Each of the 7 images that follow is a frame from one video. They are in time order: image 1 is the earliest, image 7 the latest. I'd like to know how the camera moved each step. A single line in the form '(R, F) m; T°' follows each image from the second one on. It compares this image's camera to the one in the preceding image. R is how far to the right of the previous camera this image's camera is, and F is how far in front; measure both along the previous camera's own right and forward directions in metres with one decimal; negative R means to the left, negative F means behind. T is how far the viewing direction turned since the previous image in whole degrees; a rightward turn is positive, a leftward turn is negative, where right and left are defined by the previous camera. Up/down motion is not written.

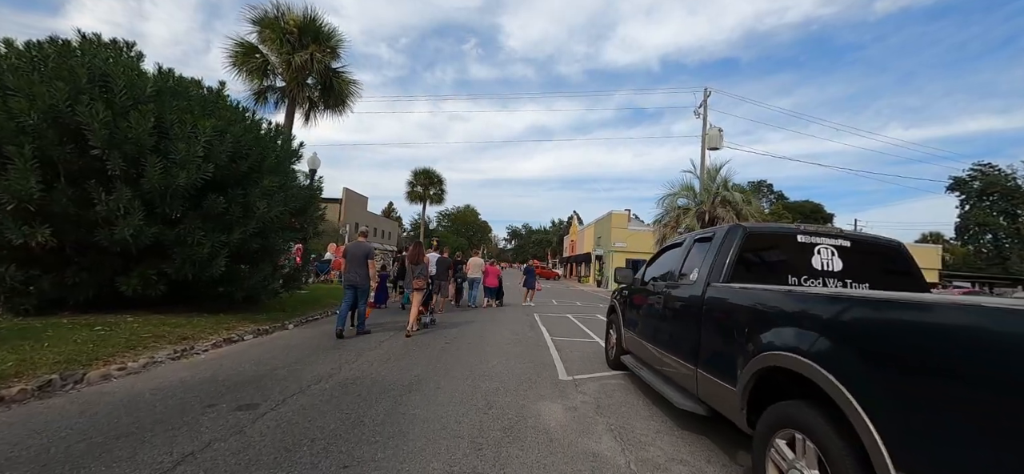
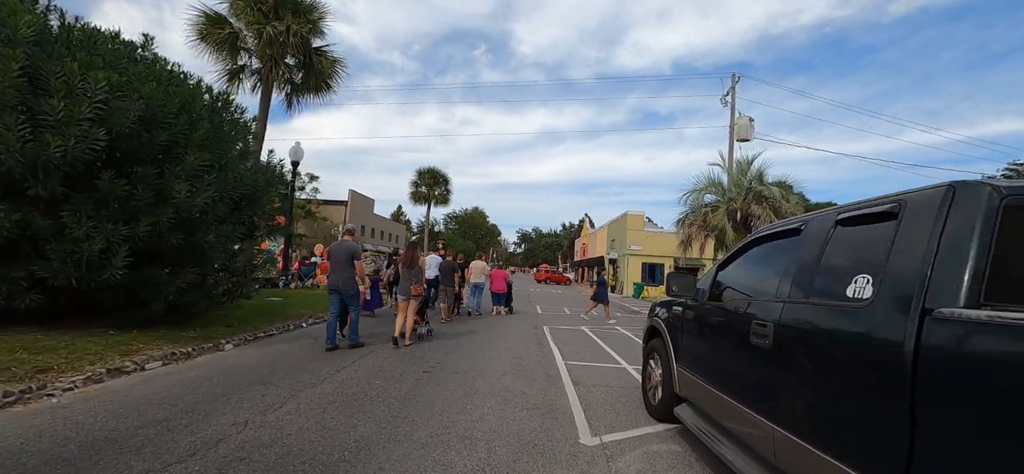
(+0.2, +2.3) m; -1°
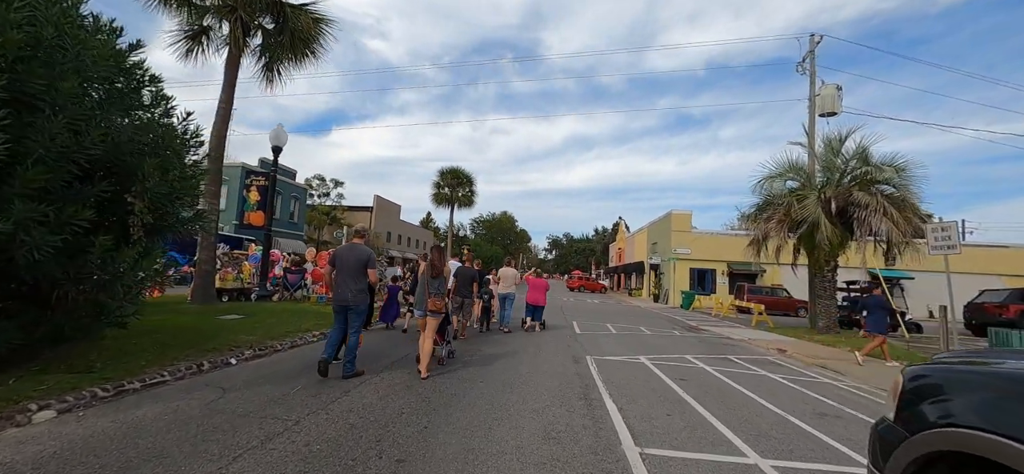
(0.0, +3.5) m; -4°
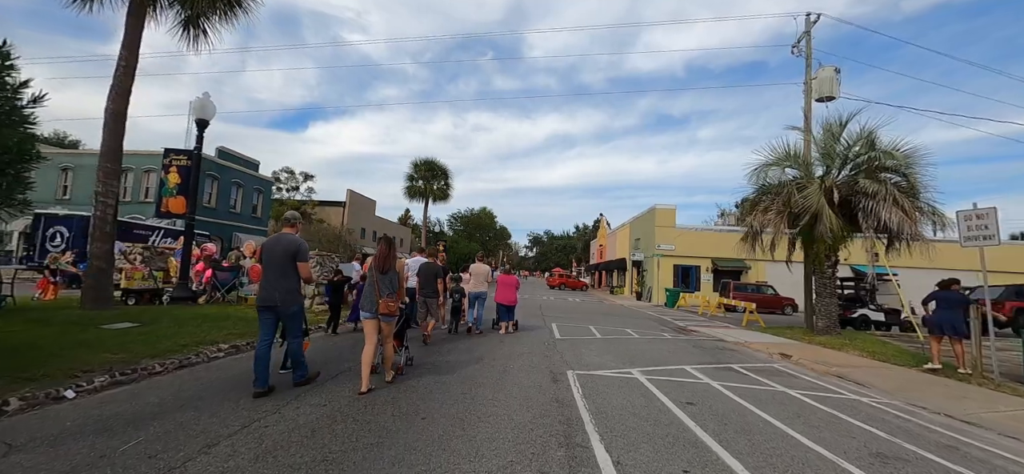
(+0.3, +1.8) m; +3°
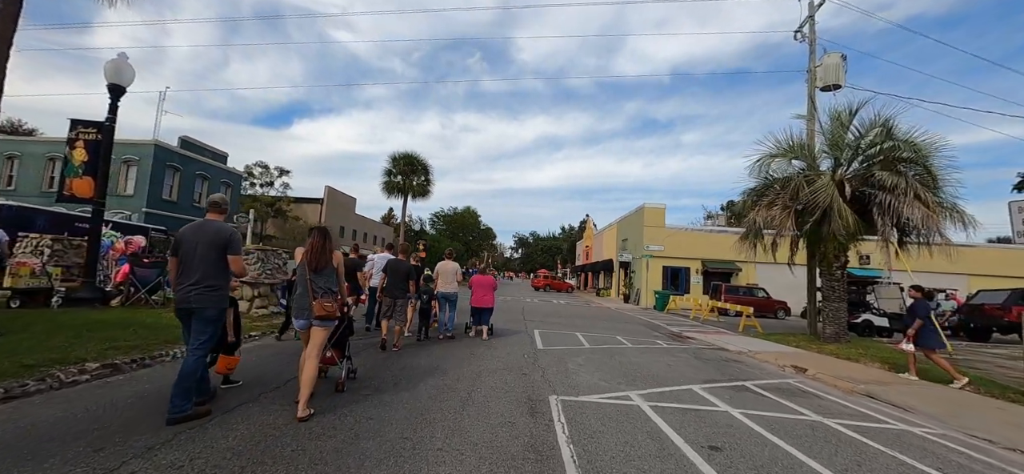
(+0.2, +1.6) m; +2°
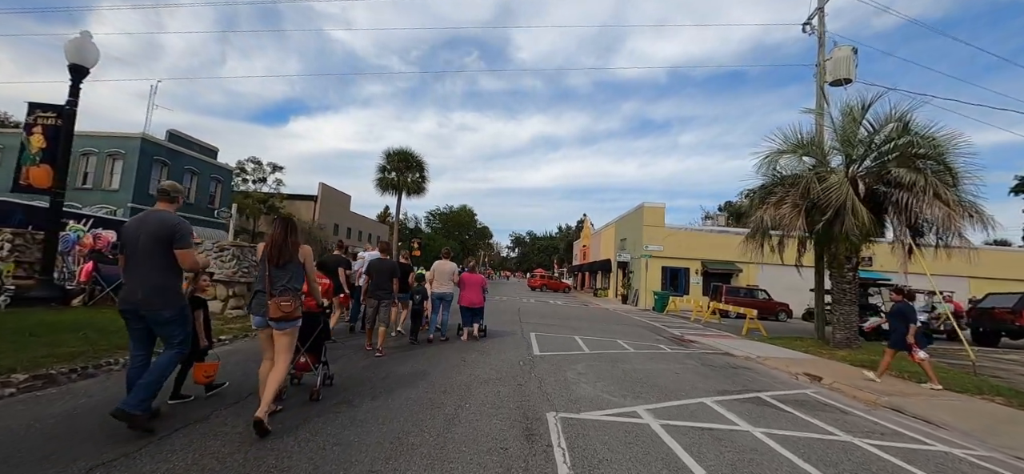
(0.0, +0.7) m; 0°
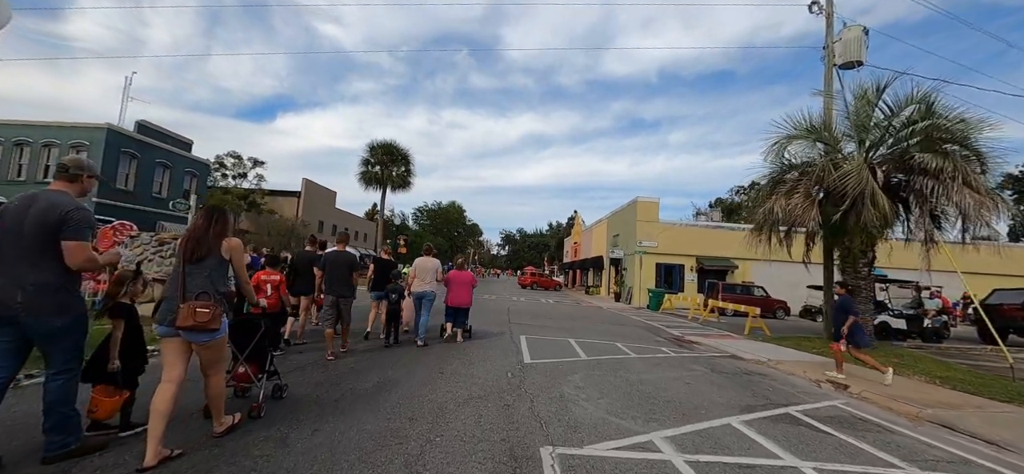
(+0.1, +1.2) m; +1°
